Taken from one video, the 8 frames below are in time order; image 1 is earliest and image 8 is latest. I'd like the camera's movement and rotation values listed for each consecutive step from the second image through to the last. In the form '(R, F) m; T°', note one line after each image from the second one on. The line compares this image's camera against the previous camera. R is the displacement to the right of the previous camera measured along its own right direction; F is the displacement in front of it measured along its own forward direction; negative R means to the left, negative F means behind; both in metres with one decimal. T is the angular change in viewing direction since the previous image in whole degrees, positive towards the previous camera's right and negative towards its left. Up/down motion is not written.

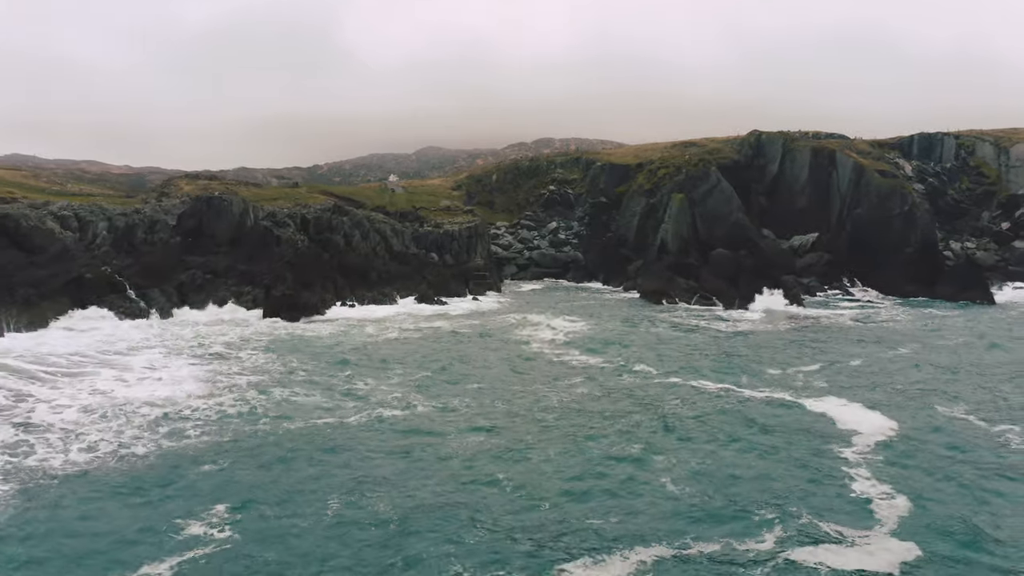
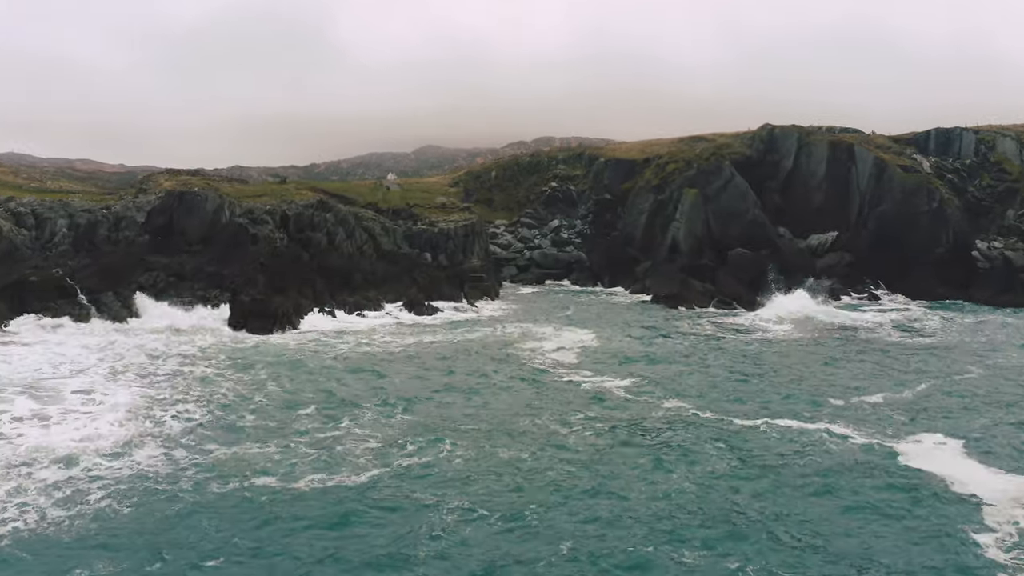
(0.0, +9.1) m; 0°
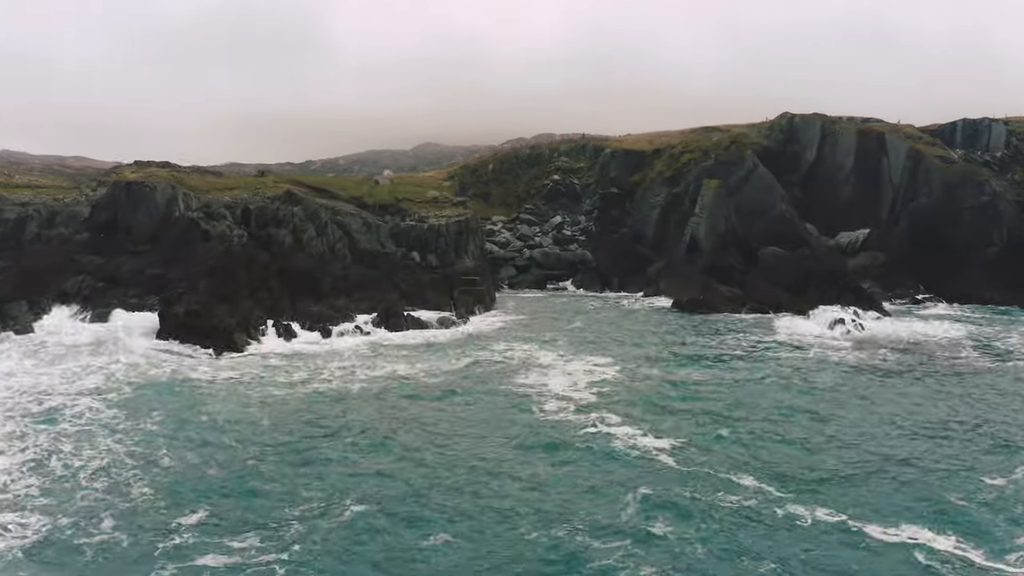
(+0.1, +13.2) m; 0°
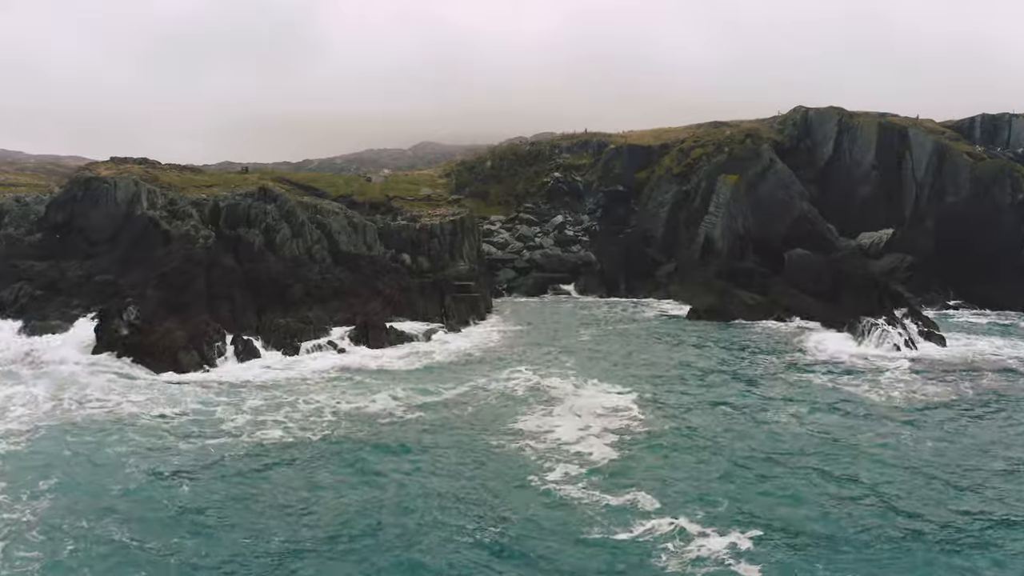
(+0.1, +8.3) m; 0°
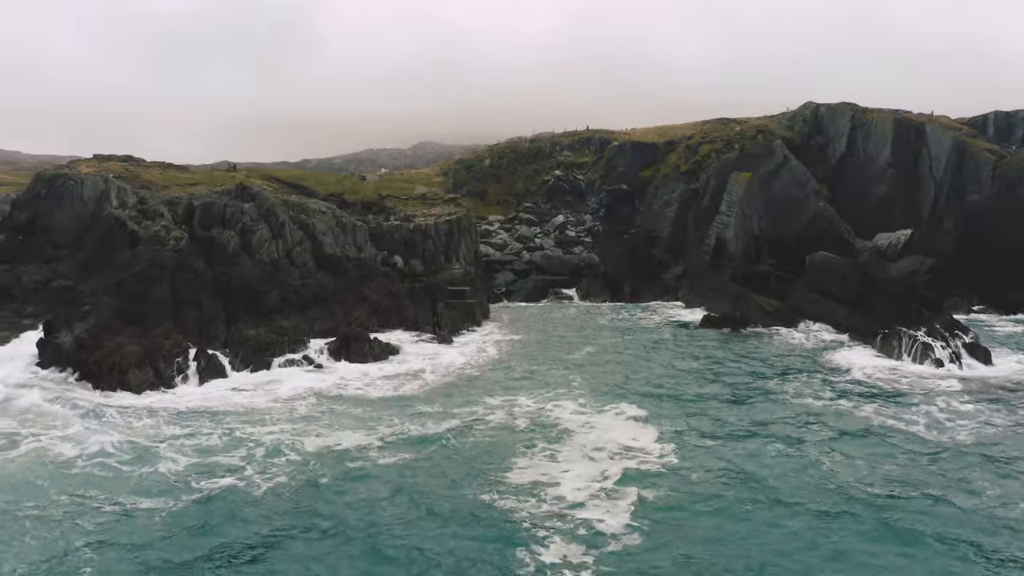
(+0.1, +5.7) m; 0°
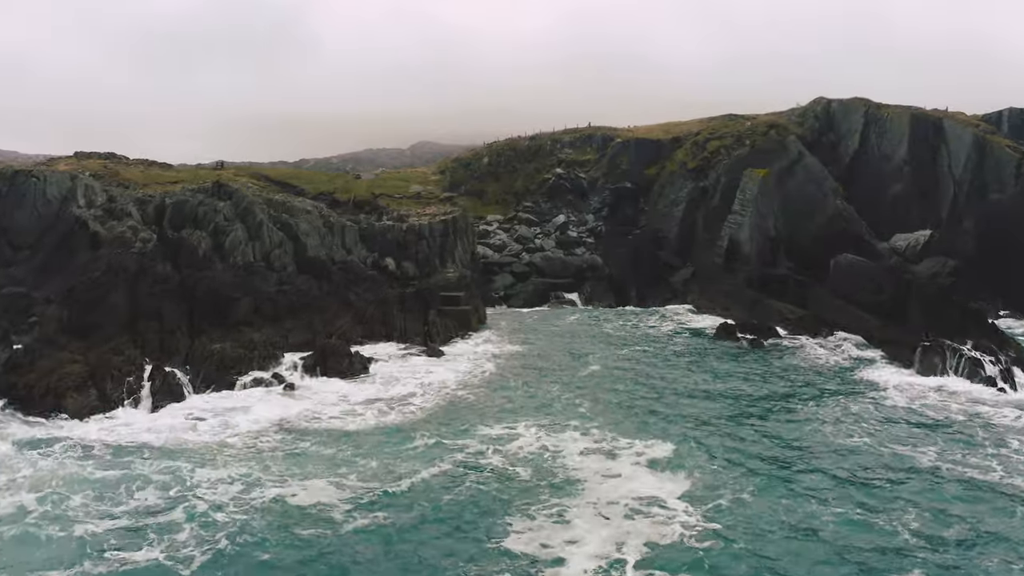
(0.0, +5.5) m; 0°
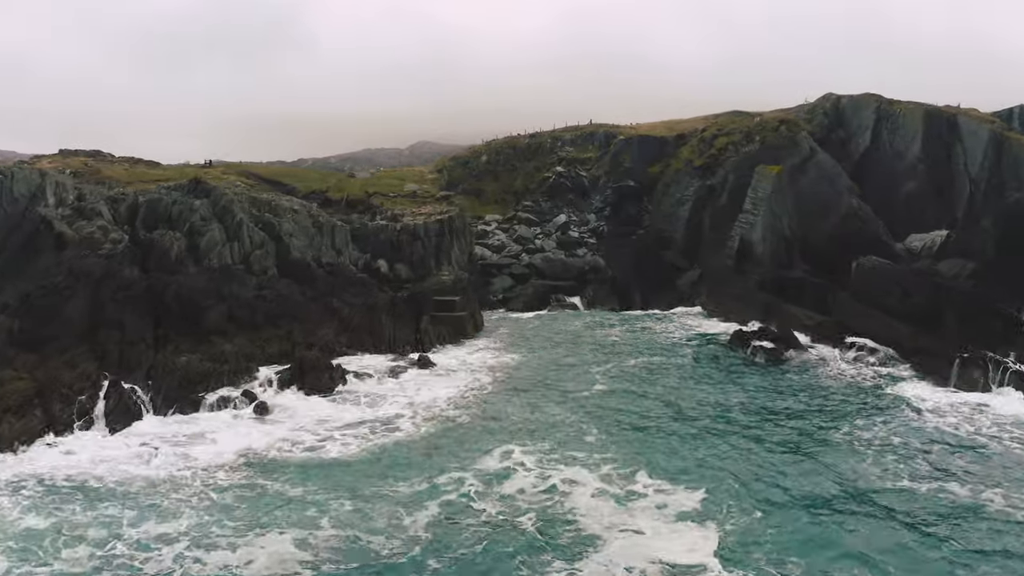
(0.0, +4.3) m; 0°
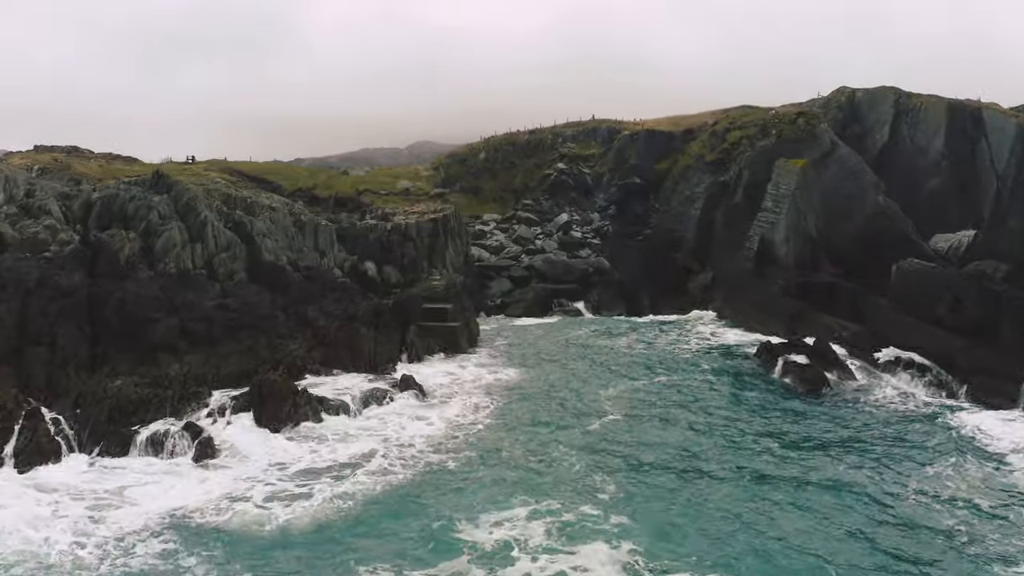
(0.0, +6.3) m; 0°
